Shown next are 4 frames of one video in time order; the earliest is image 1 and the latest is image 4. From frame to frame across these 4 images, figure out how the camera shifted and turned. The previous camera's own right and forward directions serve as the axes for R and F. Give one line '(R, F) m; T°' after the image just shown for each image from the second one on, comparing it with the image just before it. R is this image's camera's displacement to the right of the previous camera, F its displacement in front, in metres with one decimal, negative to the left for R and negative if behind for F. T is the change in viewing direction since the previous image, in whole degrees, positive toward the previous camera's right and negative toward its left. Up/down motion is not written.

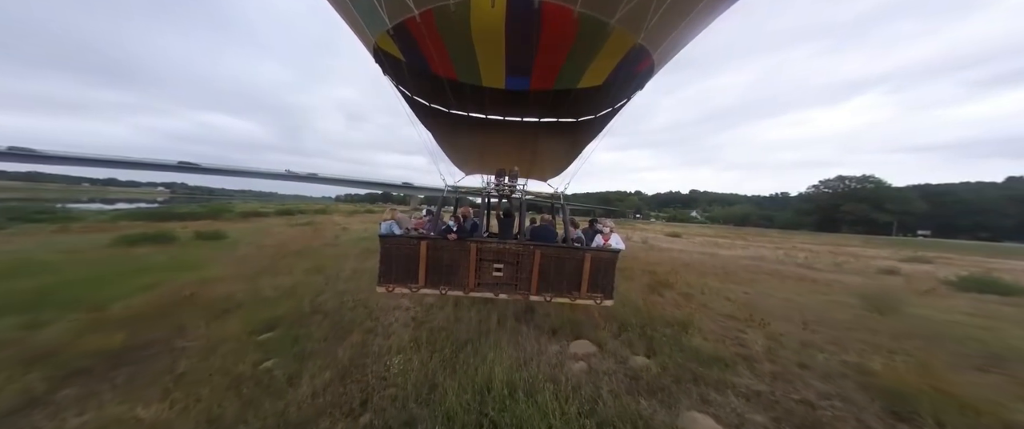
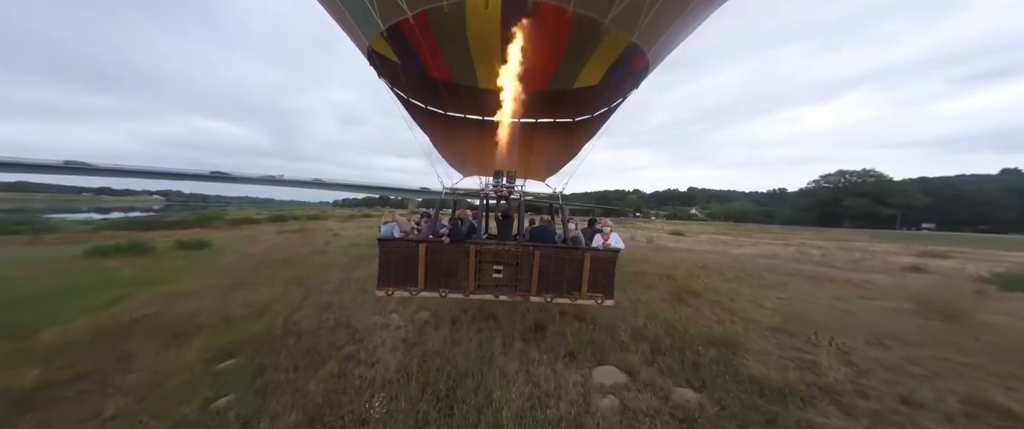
(0.0, +0.3) m; 0°
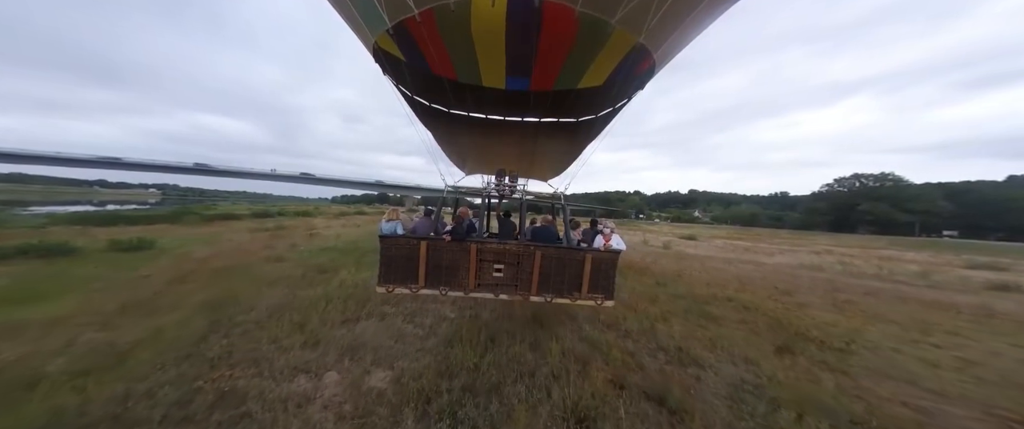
(-0.1, +0.9) m; 0°
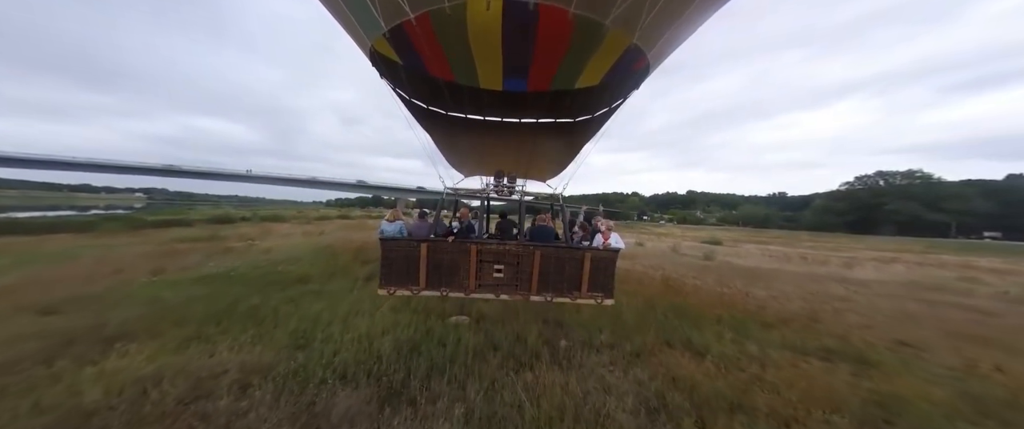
(-0.1, +1.7) m; 0°
